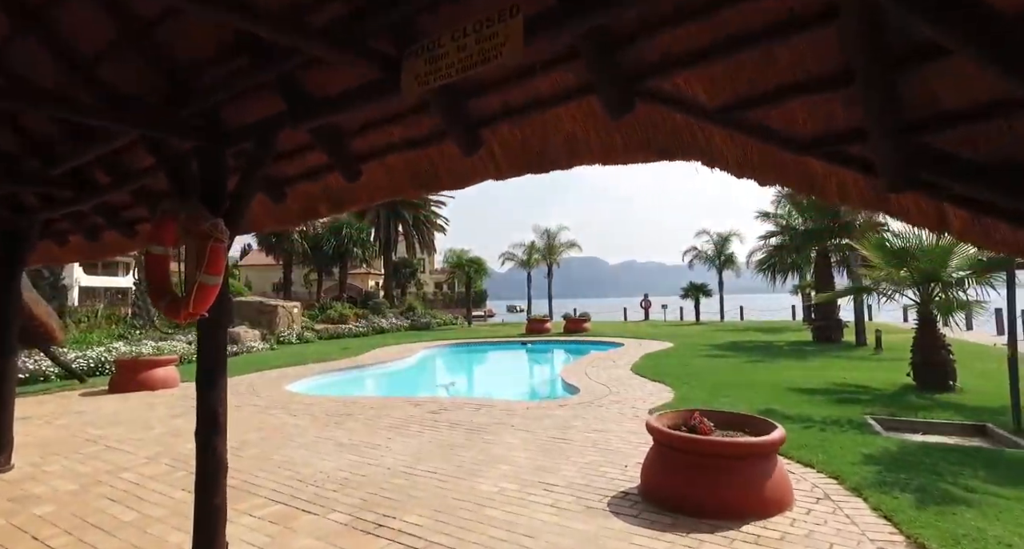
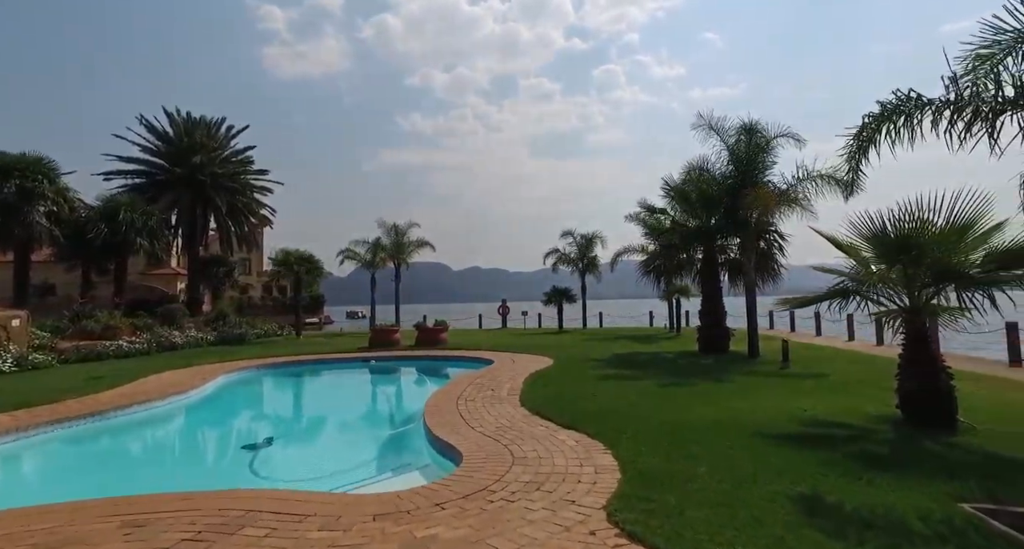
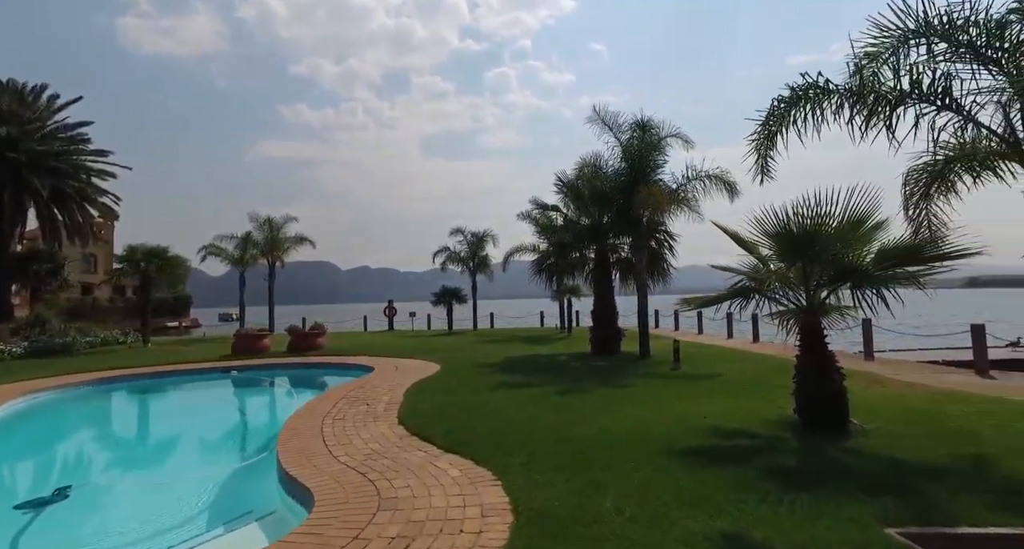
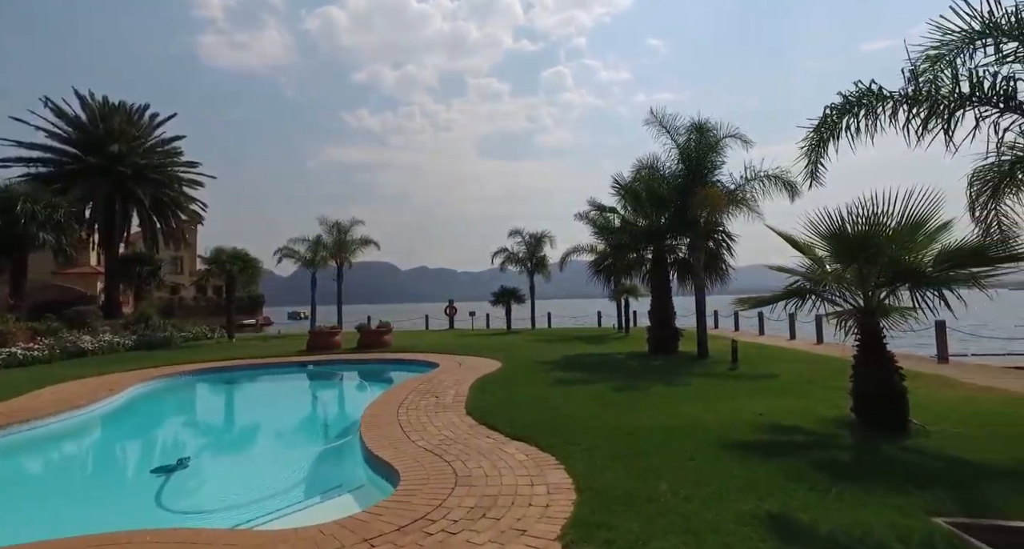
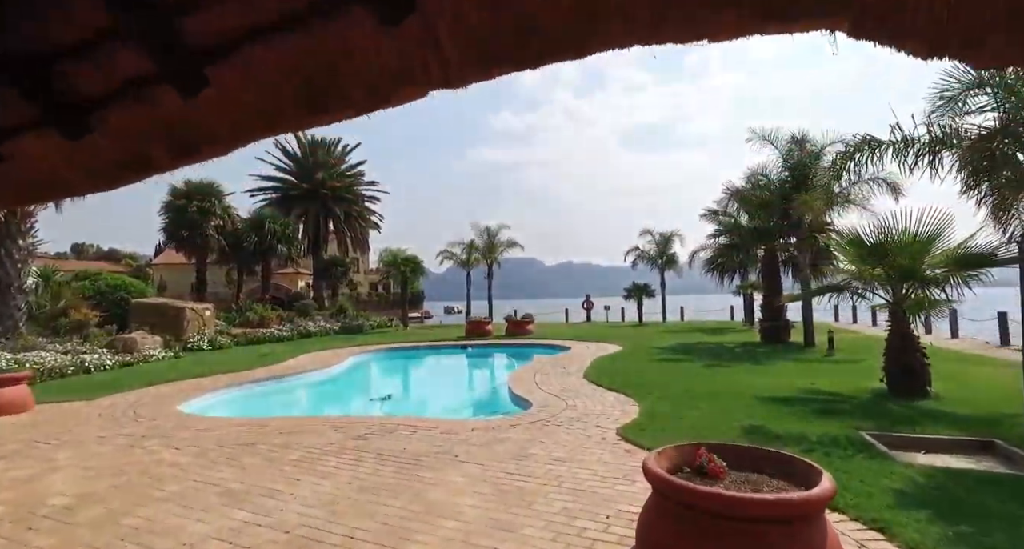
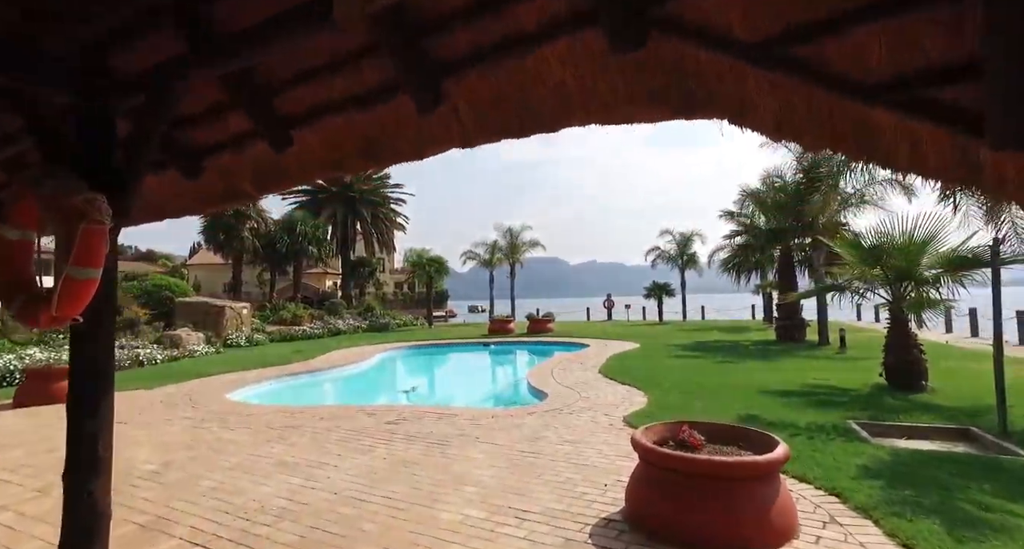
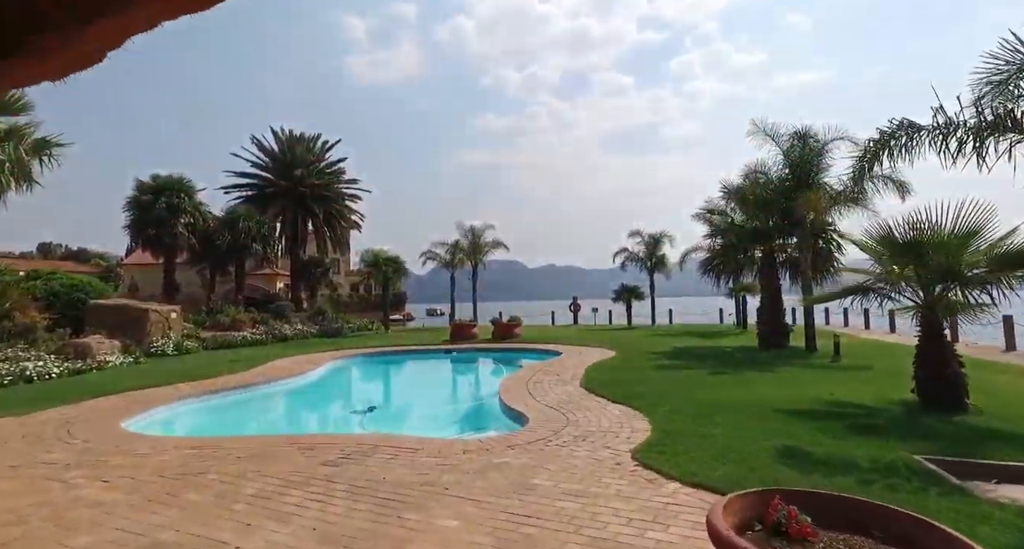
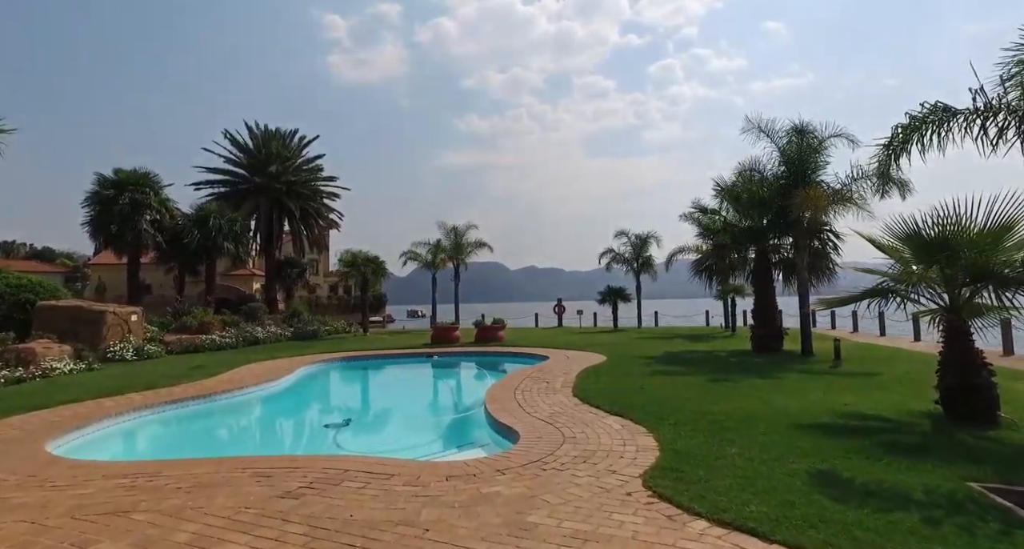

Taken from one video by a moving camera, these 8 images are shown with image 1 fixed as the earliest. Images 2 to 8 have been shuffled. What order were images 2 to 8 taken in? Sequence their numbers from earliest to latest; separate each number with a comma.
6, 5, 7, 8, 2, 4, 3
